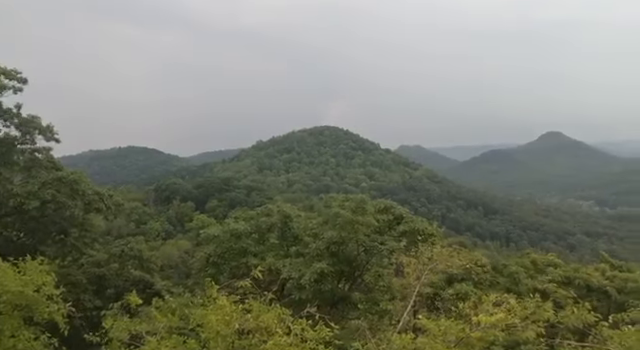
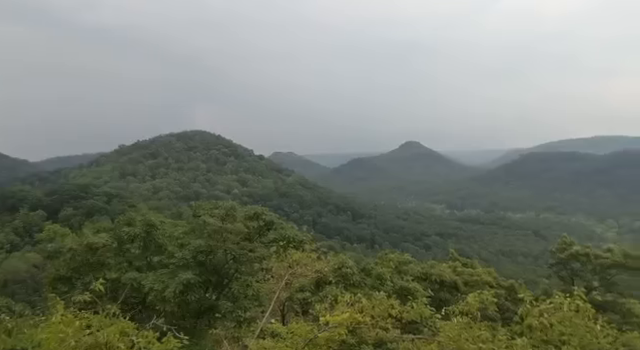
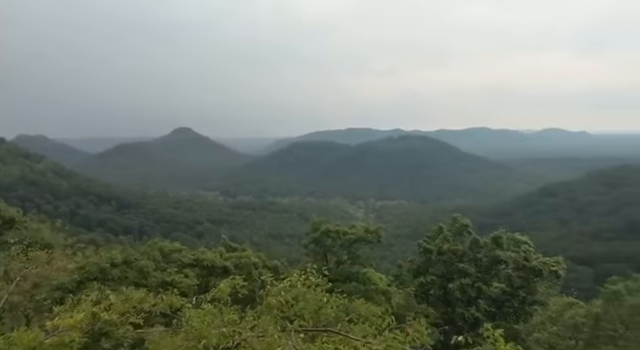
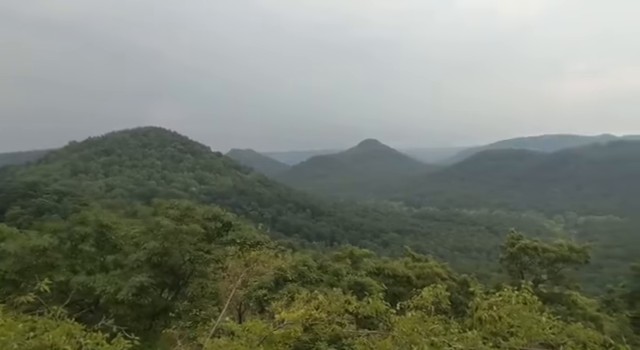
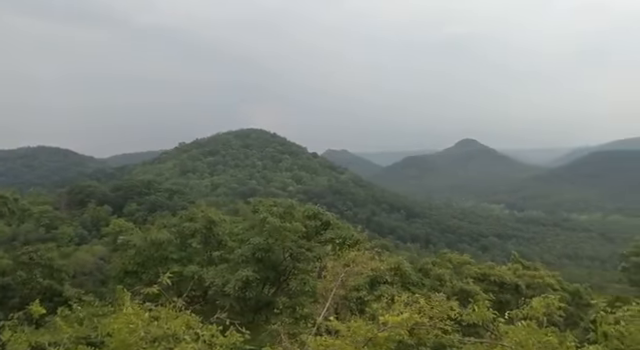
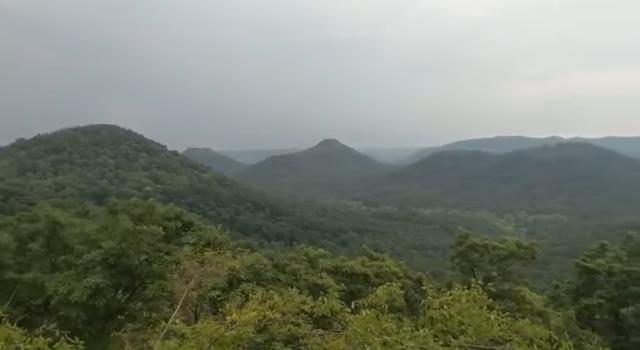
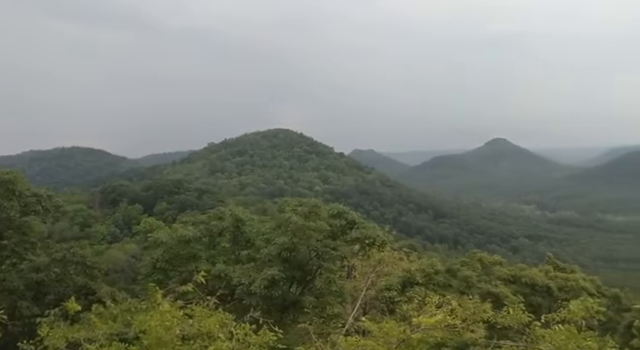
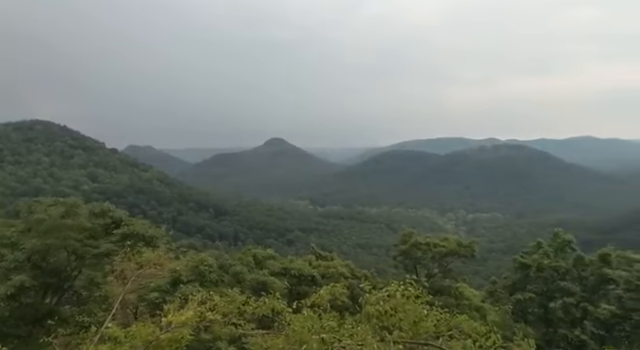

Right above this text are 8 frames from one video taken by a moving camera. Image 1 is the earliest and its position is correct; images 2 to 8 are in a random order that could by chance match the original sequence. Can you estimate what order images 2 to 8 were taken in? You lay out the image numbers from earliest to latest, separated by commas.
7, 5, 2, 4, 6, 8, 3
